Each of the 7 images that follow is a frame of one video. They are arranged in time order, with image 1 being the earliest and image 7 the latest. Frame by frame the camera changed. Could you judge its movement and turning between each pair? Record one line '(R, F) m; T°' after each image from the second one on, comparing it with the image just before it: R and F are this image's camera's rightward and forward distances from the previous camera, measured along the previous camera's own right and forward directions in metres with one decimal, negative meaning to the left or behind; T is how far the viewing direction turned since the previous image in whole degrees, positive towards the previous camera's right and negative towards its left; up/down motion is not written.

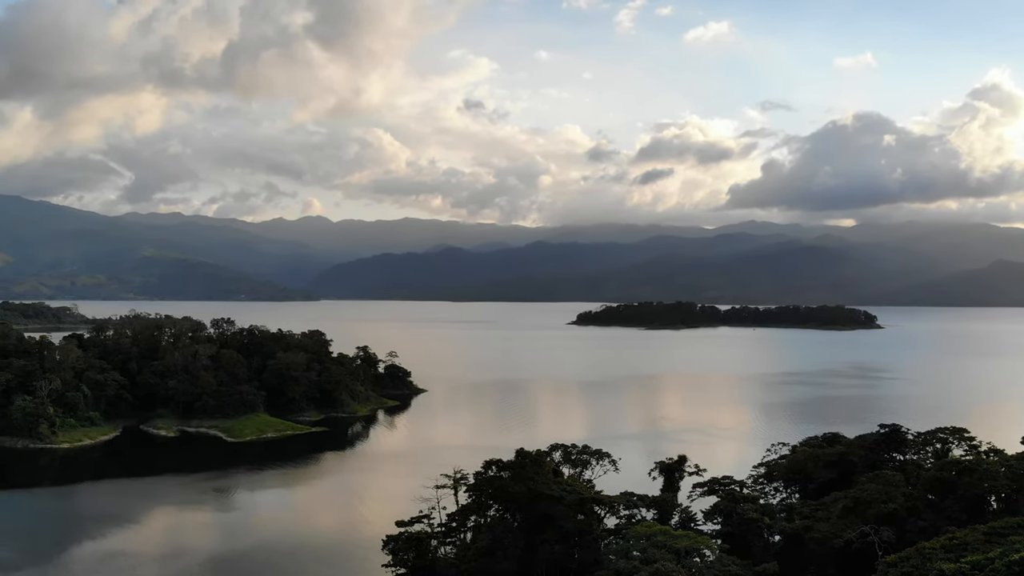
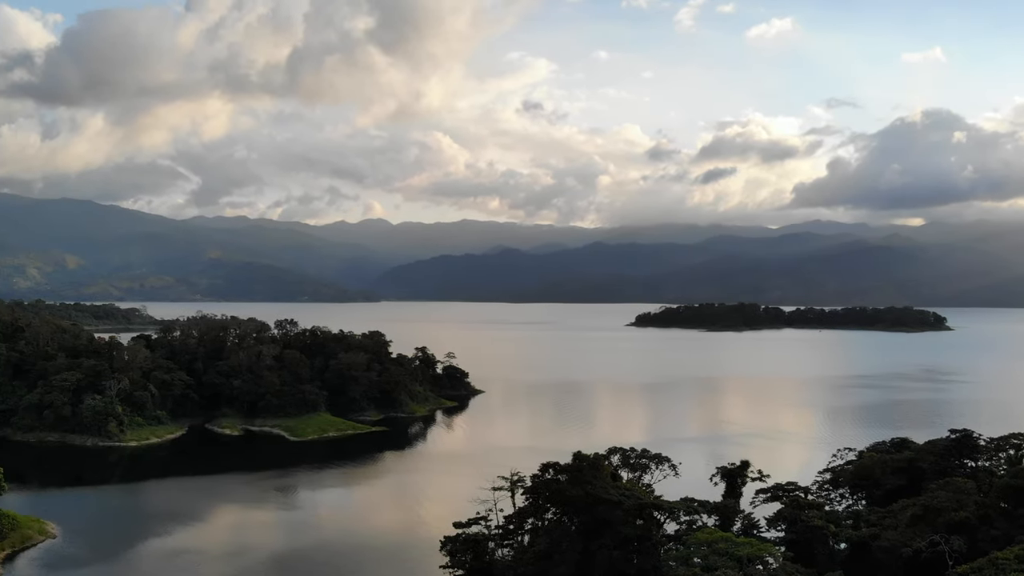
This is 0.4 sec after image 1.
(+0.5, +1.3) m; -5°
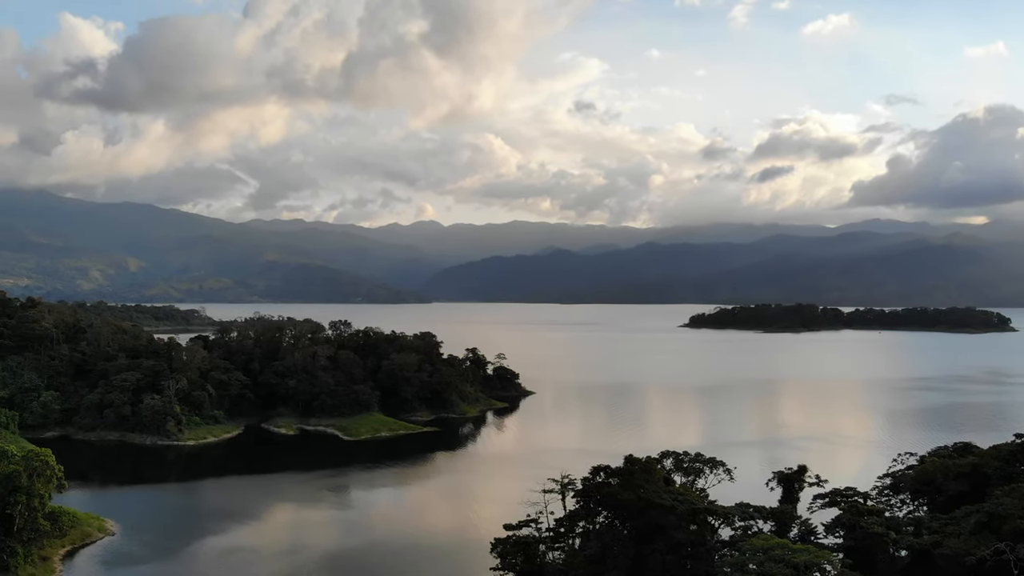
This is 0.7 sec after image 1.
(+0.6, +0.7) m; -5°
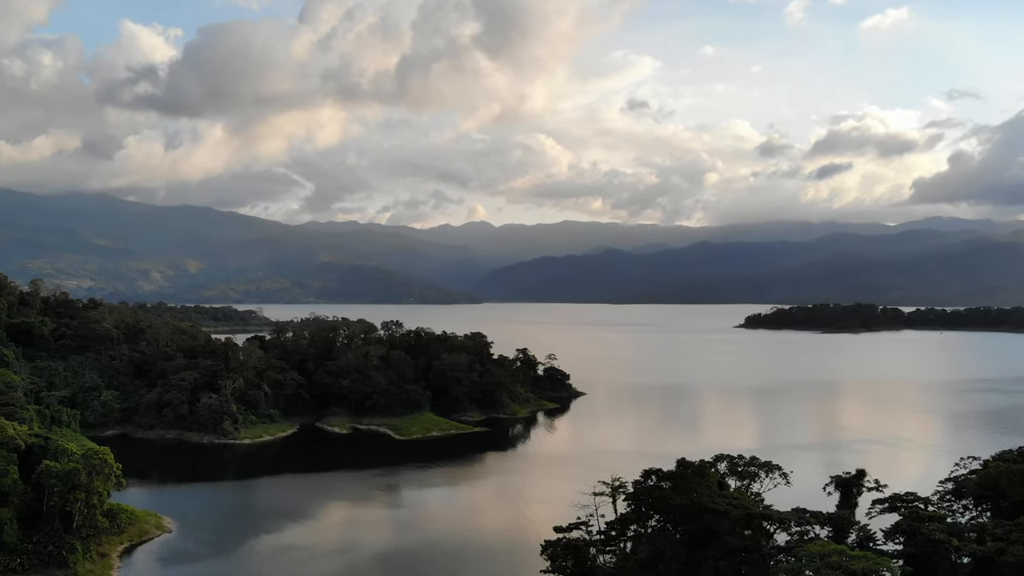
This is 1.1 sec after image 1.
(+0.7, +0.3) m; -5°
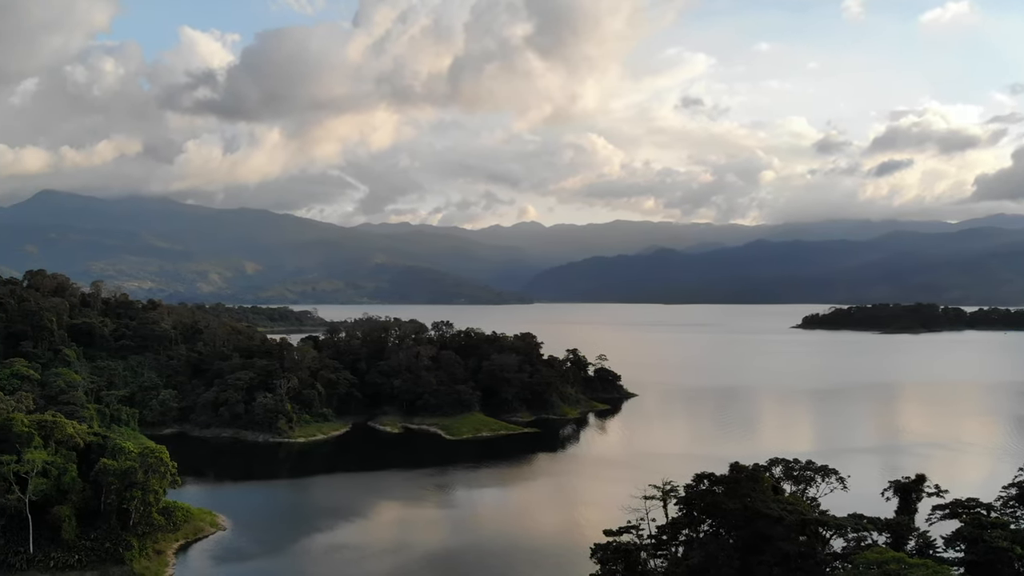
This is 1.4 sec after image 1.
(+0.7, +0.1) m; -5°
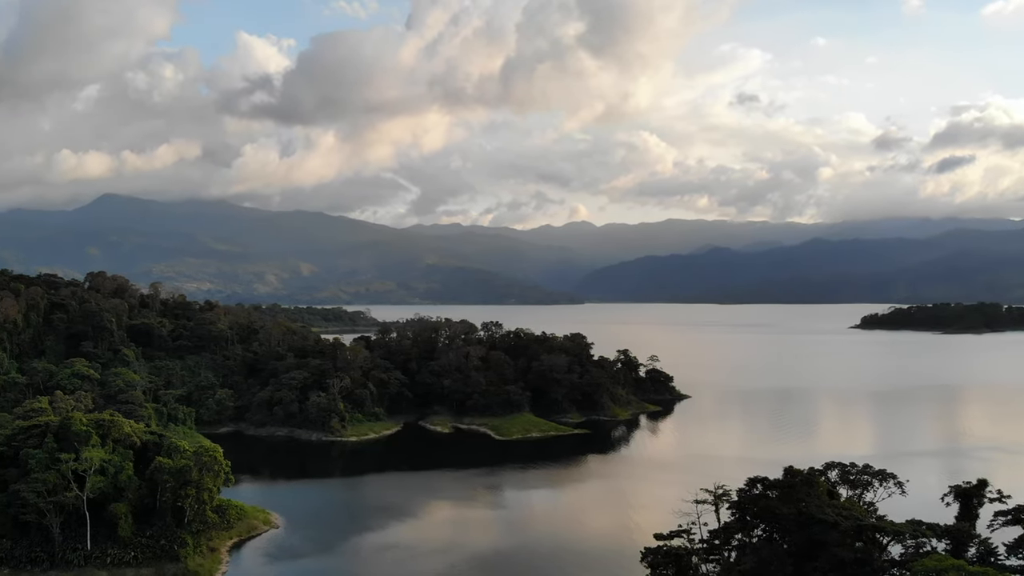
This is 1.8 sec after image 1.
(+0.9, 0.0) m; -4°
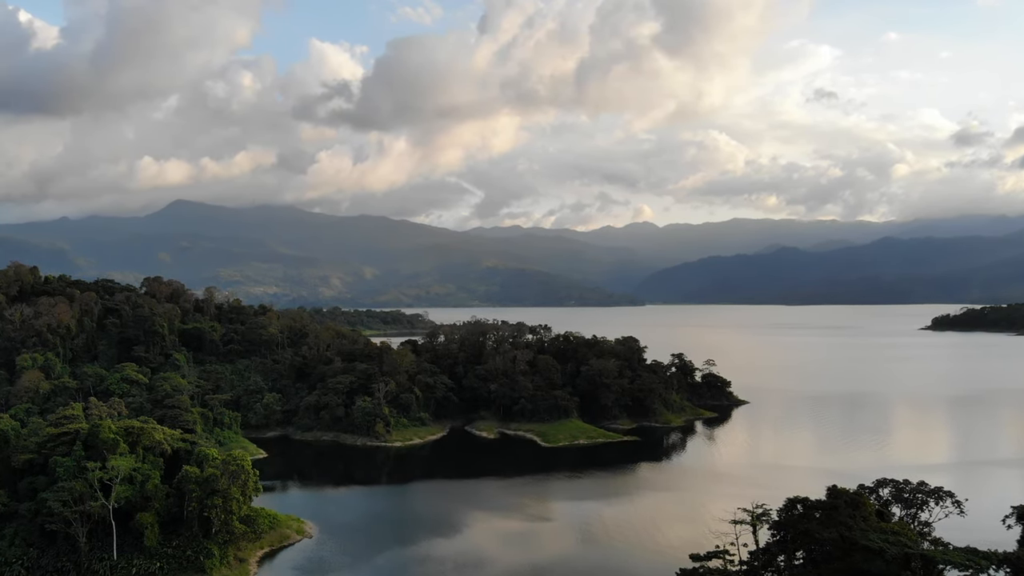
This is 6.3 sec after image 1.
(+0.7, +1.9) m; -4°
